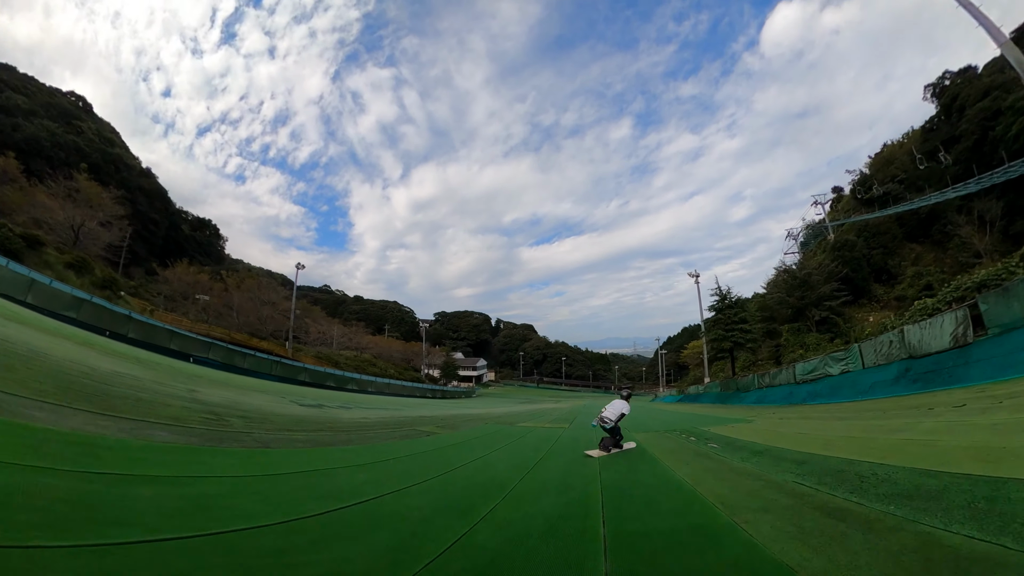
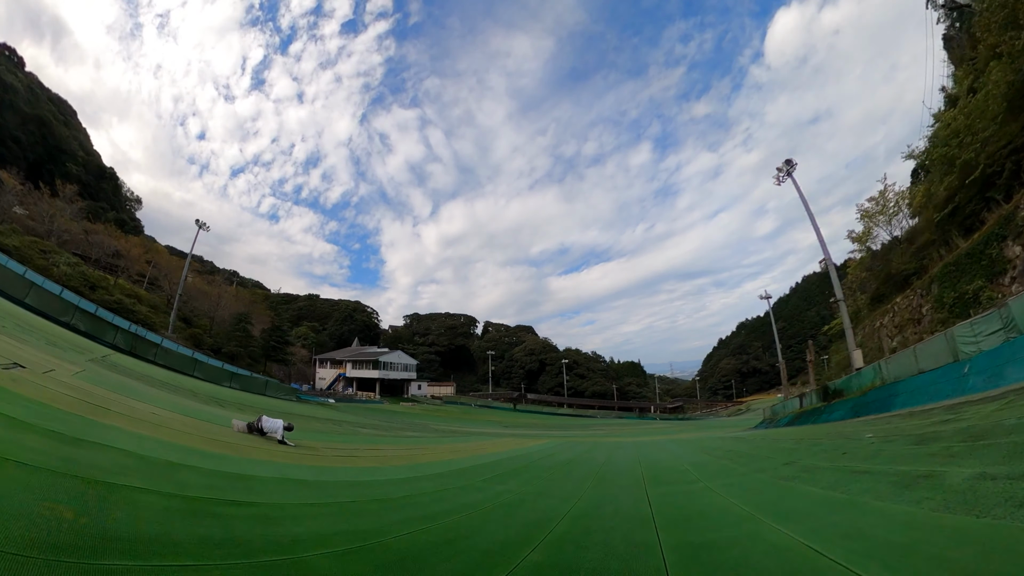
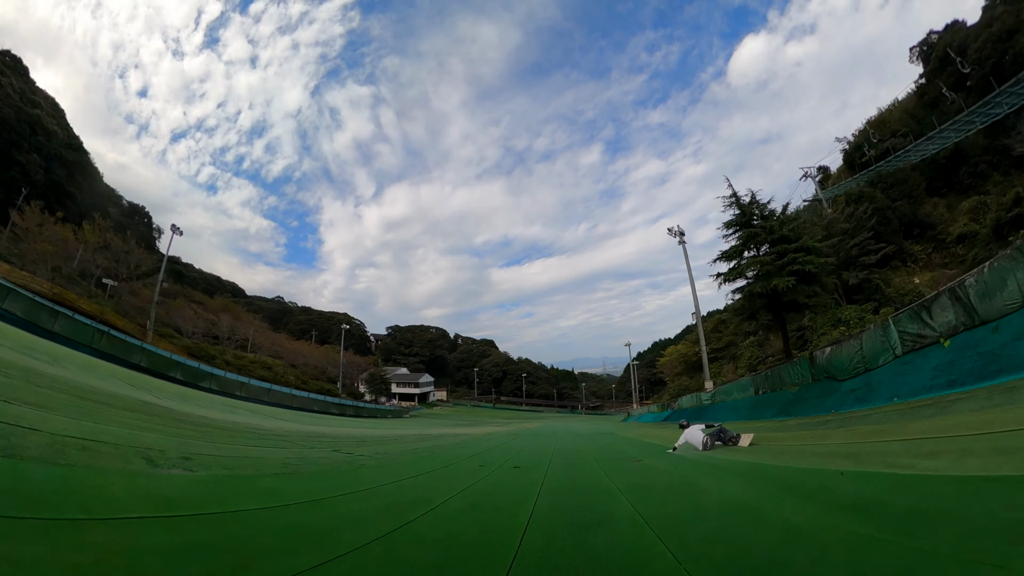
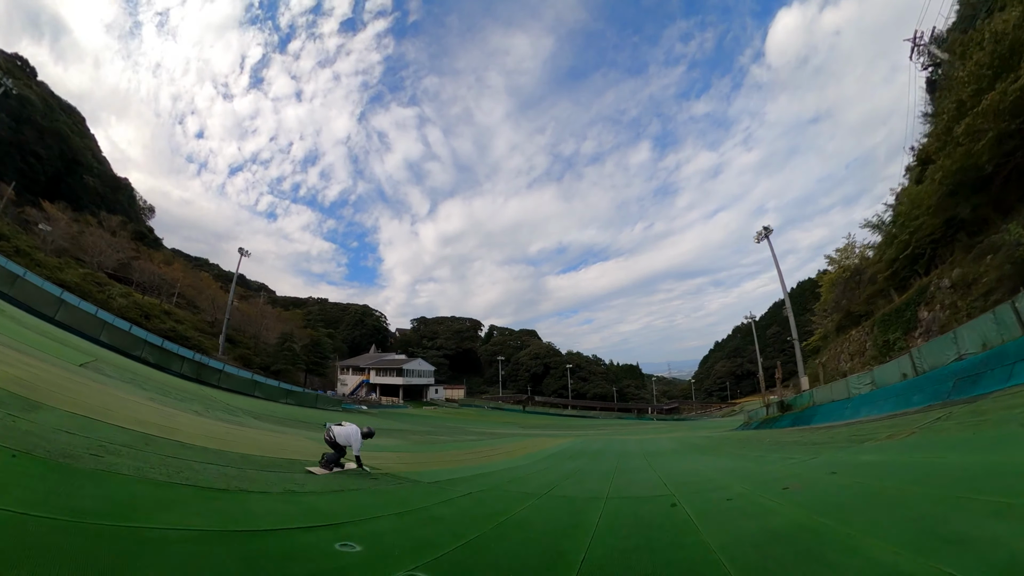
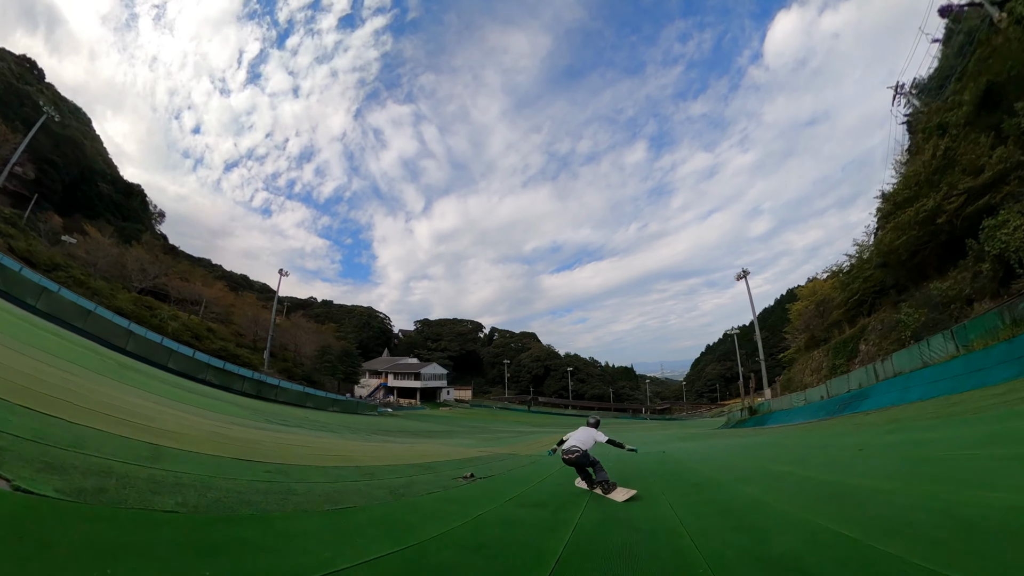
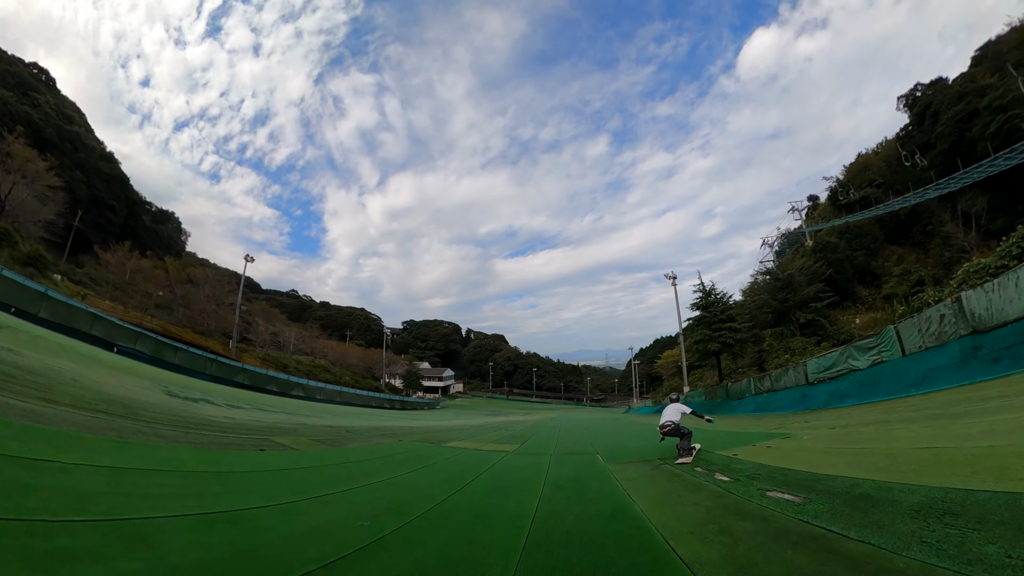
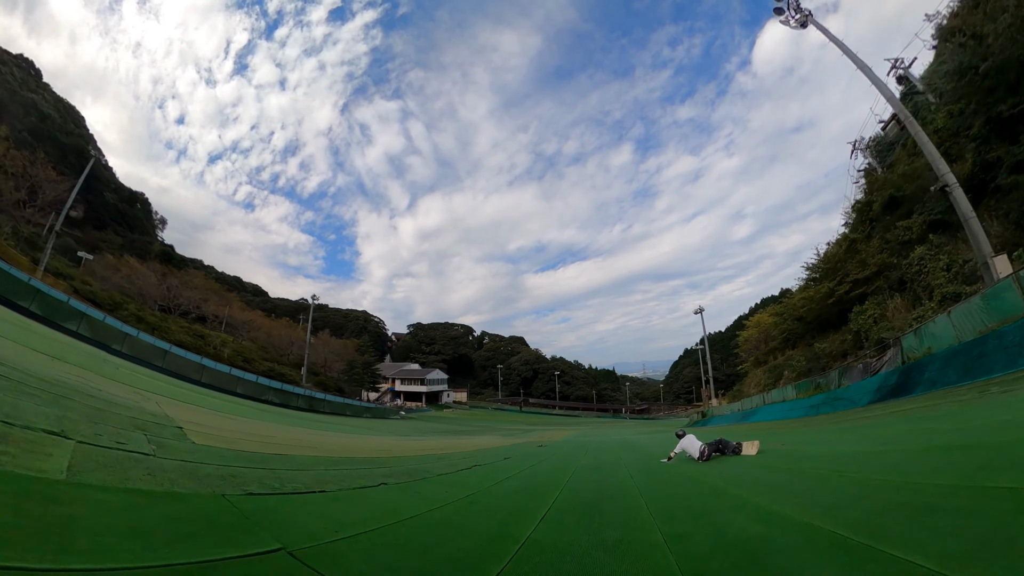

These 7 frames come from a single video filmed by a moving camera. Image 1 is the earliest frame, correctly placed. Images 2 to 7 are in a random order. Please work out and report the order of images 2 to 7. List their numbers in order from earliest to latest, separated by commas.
6, 3, 7, 5, 4, 2
